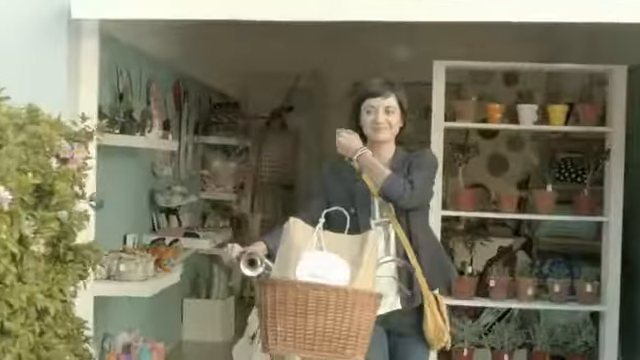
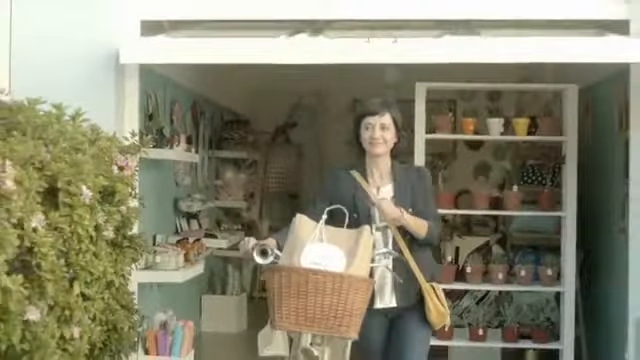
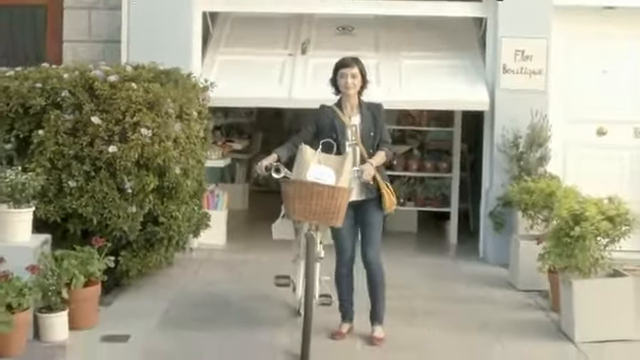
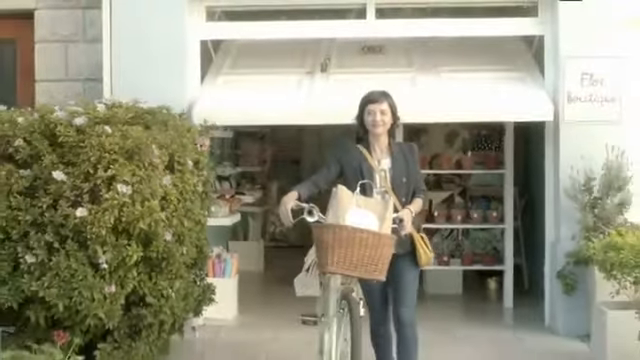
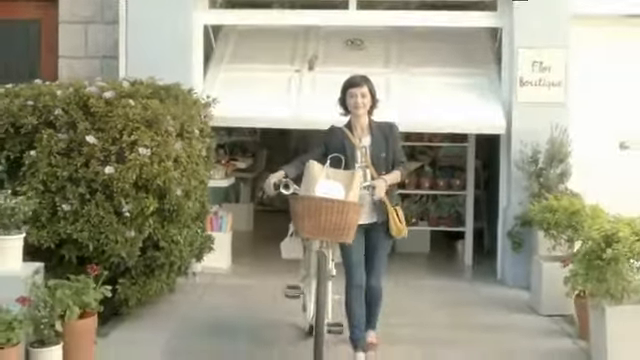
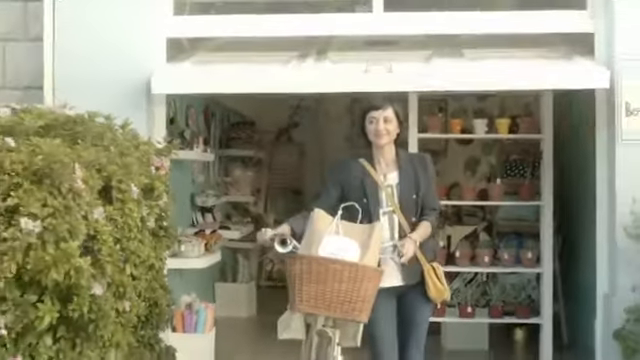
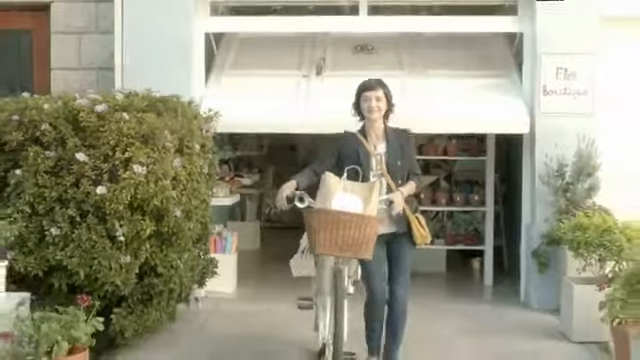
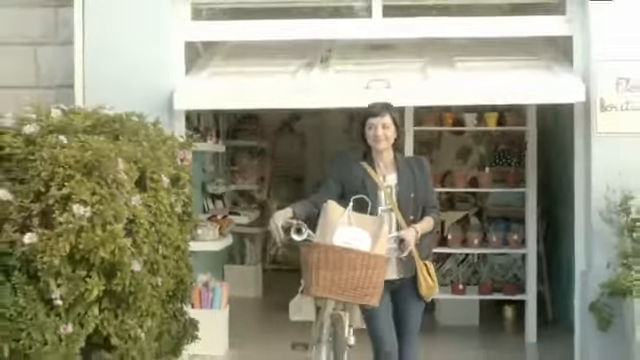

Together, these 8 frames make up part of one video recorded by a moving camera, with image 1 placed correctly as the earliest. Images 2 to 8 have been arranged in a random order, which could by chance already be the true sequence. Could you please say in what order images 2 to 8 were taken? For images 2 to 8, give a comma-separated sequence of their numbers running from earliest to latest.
2, 6, 8, 4, 7, 5, 3
